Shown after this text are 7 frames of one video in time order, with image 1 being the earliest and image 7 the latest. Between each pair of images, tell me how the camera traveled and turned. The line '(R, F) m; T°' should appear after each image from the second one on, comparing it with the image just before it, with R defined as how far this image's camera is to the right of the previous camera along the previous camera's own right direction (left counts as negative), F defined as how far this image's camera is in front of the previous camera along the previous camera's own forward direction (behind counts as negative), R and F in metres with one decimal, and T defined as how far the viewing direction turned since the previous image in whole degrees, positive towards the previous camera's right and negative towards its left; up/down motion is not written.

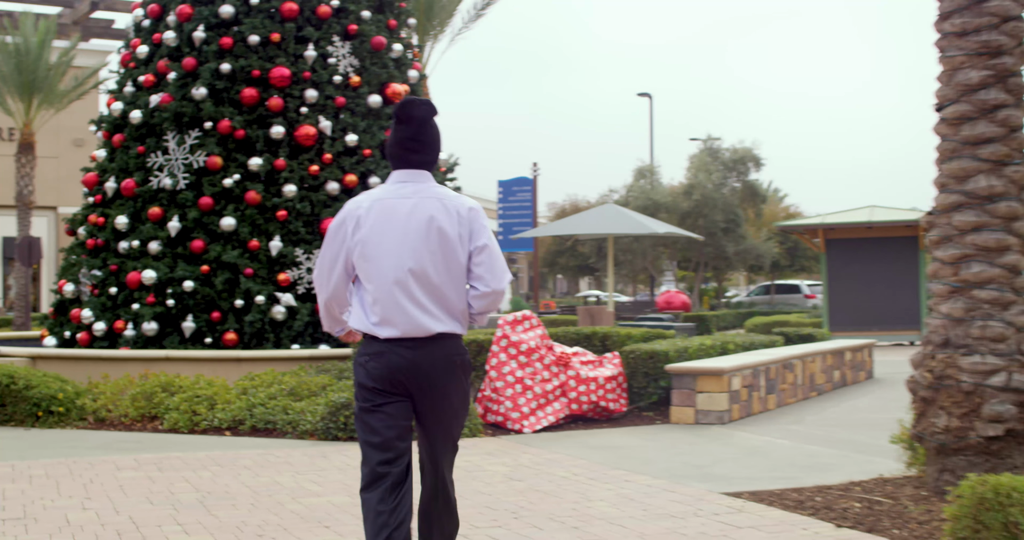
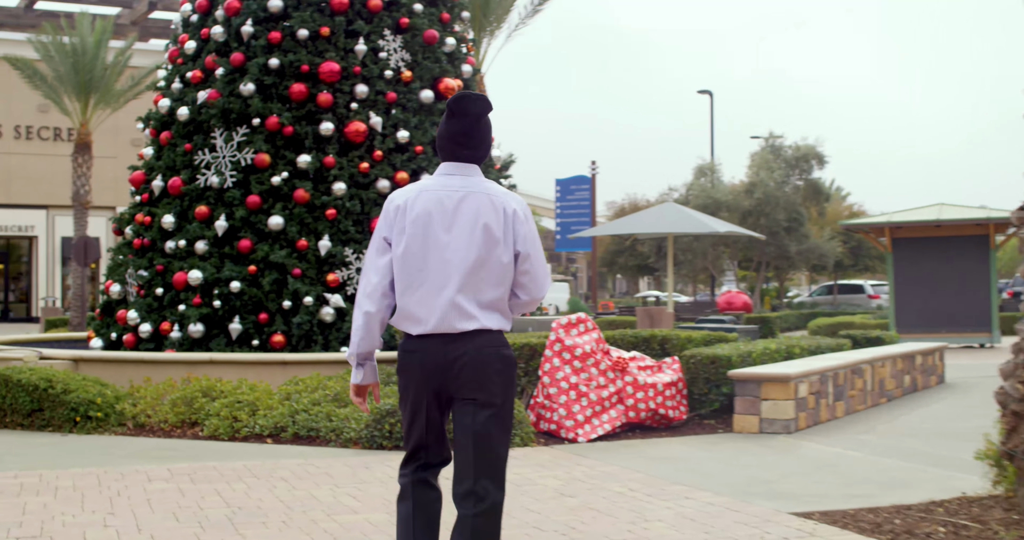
(0.0, +0.3) m; -2°
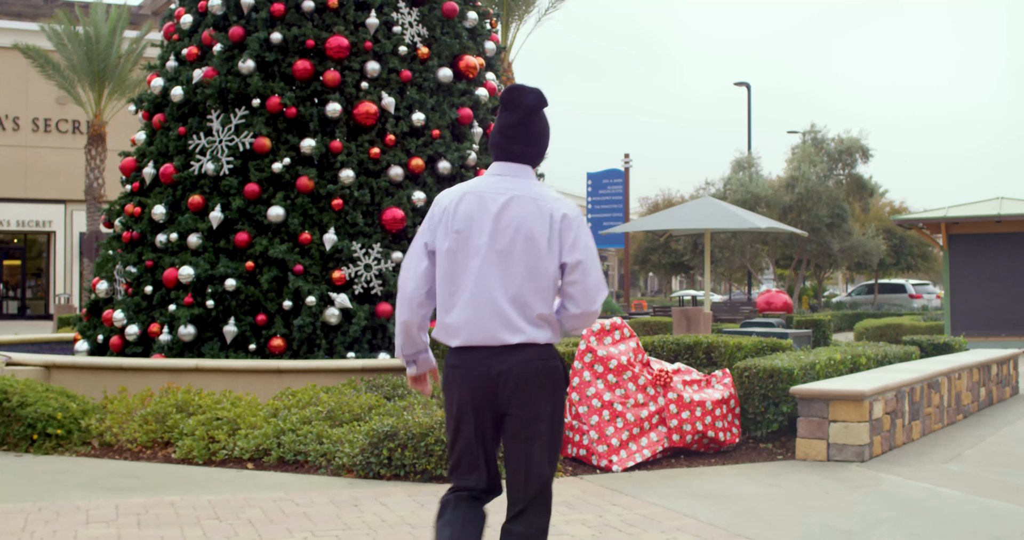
(0.0, +0.9) m; -1°
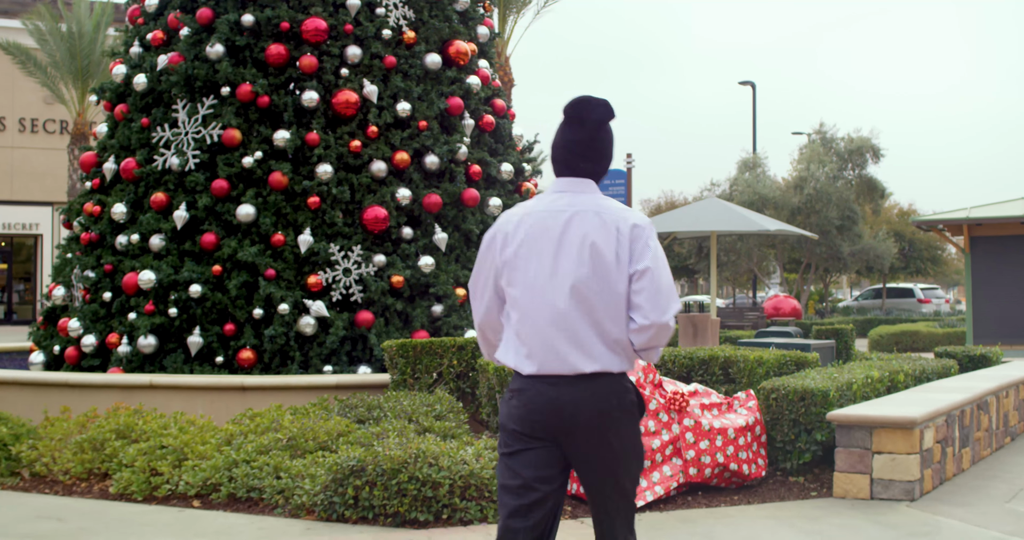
(0.0, +0.8) m; 0°
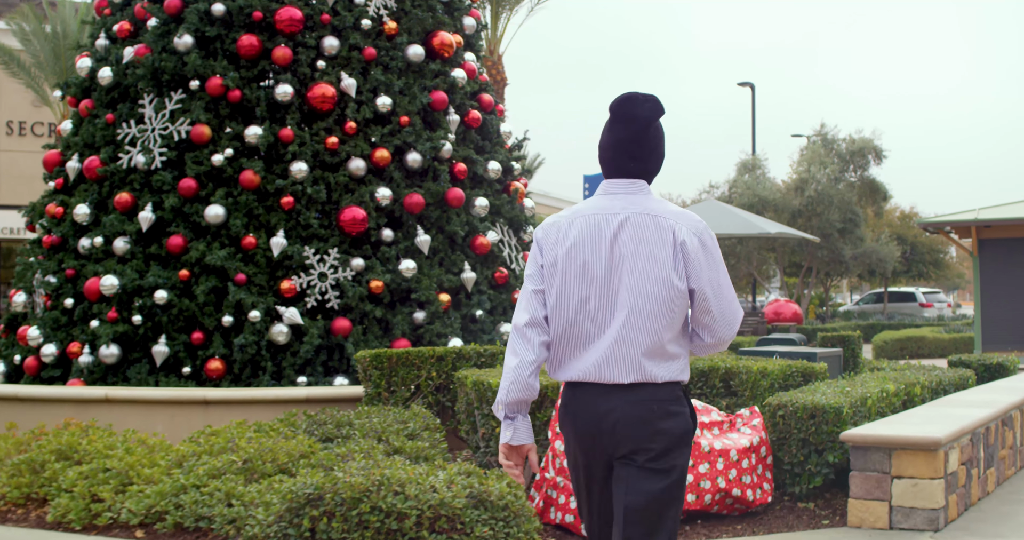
(+0.1, +0.5) m; 0°
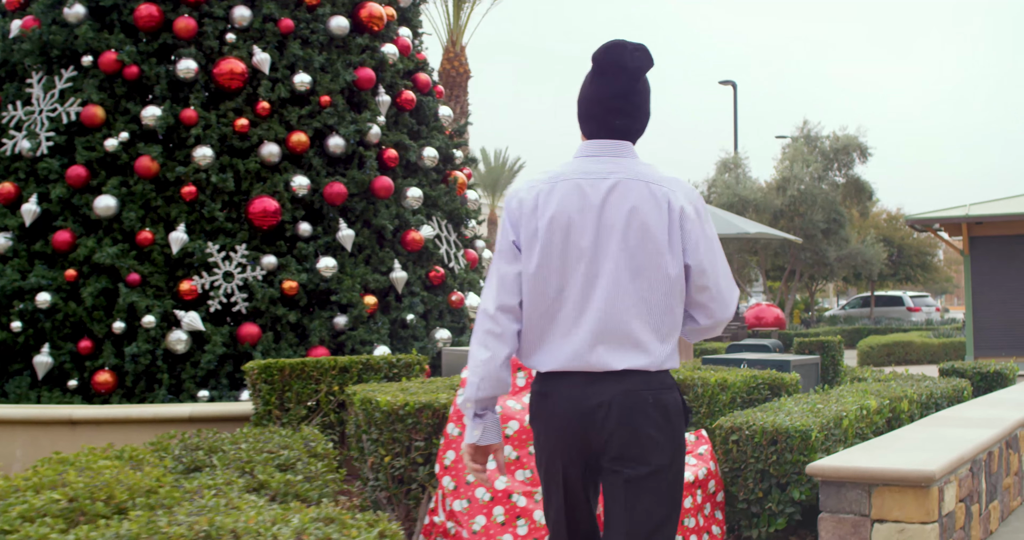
(+0.2, +0.8) m; 0°
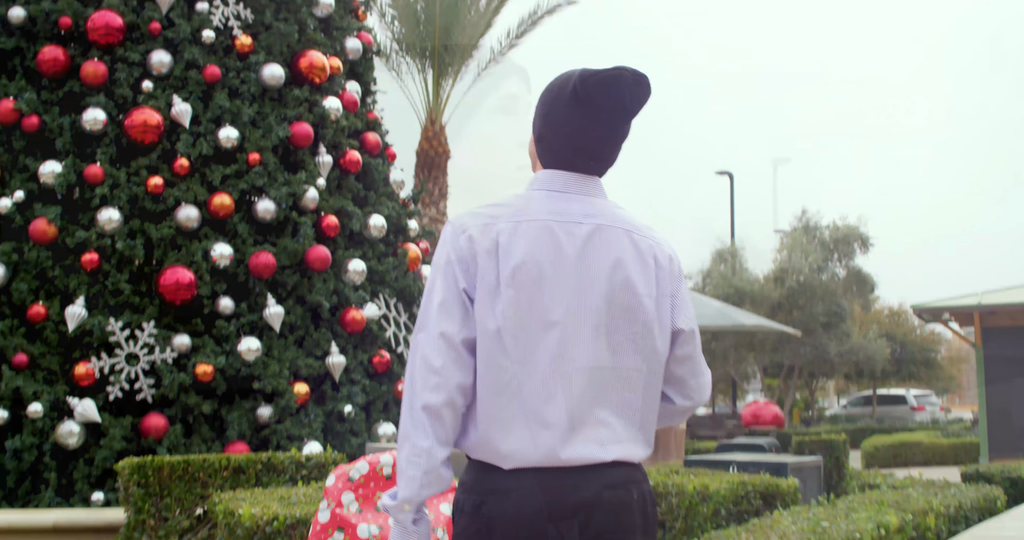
(+0.2, +0.9) m; 0°
